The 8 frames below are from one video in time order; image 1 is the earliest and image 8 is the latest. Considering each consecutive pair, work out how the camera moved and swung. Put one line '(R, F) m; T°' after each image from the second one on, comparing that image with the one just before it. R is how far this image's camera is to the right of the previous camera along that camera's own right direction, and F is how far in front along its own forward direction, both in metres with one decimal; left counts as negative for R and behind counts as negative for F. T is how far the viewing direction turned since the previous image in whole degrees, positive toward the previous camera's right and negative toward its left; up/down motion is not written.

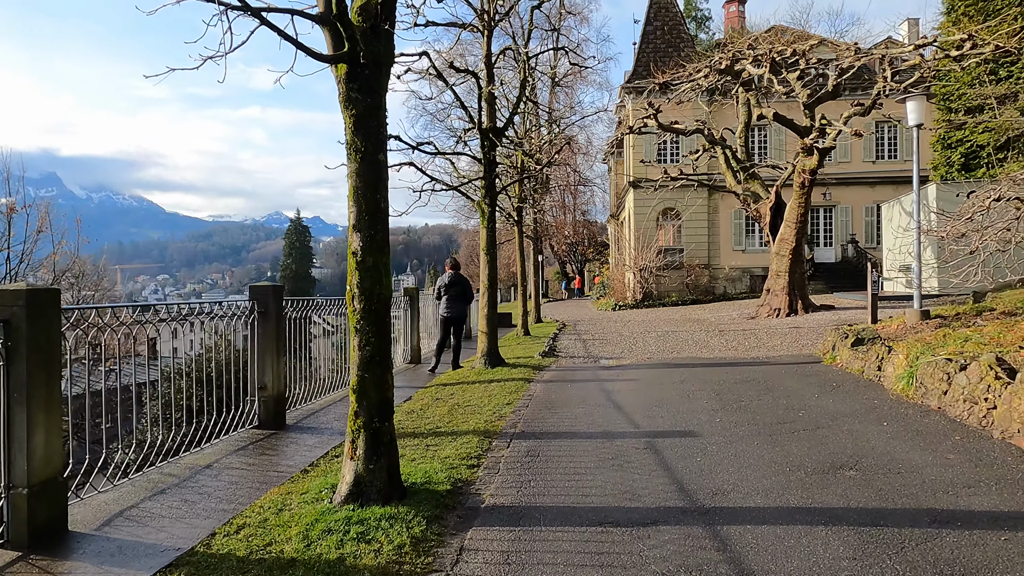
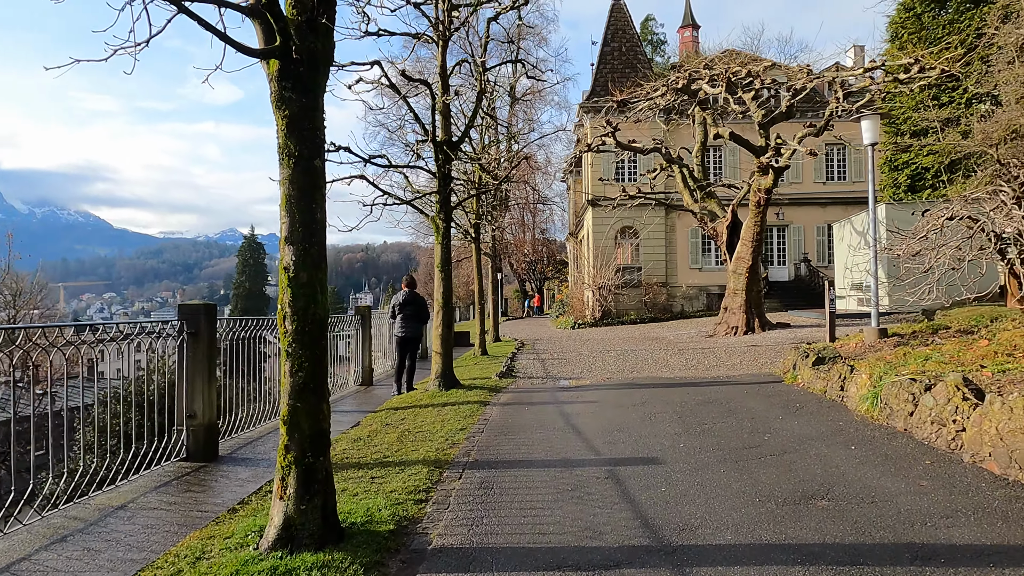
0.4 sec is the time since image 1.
(0.0, +0.3) m; +3°
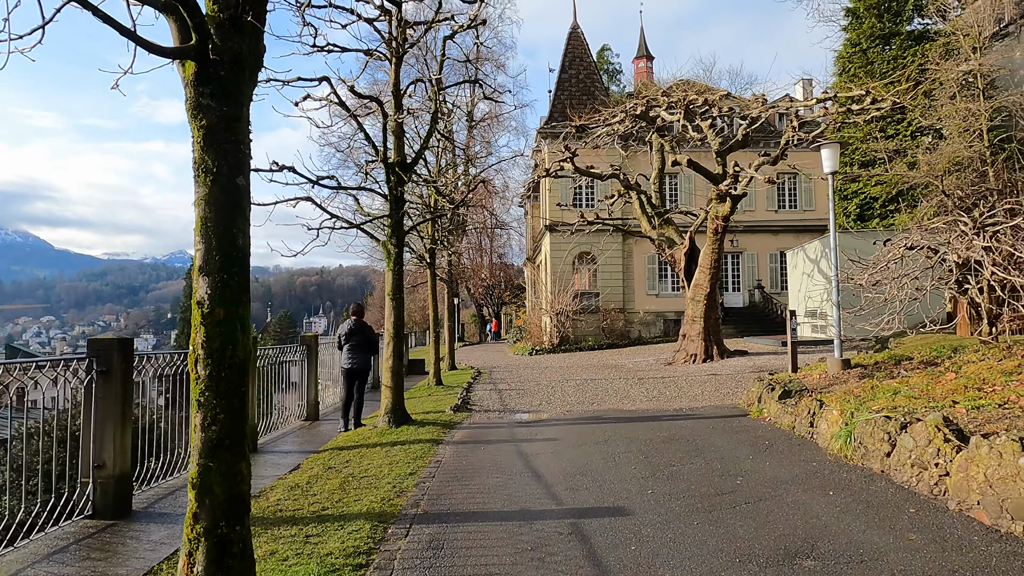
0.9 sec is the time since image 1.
(0.0, +0.4) m; +4°
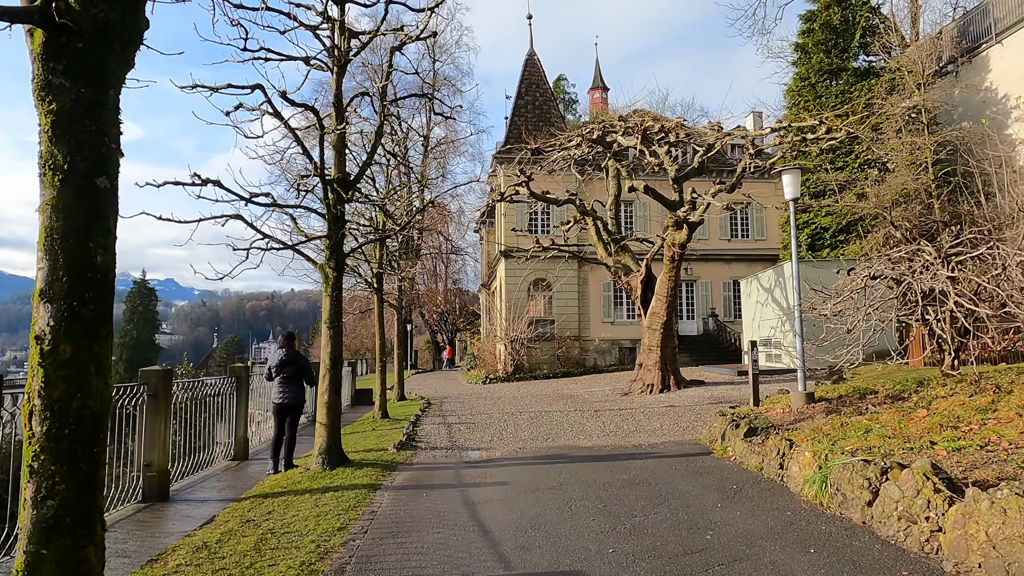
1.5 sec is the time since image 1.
(+0.1, +0.5) m; +4°
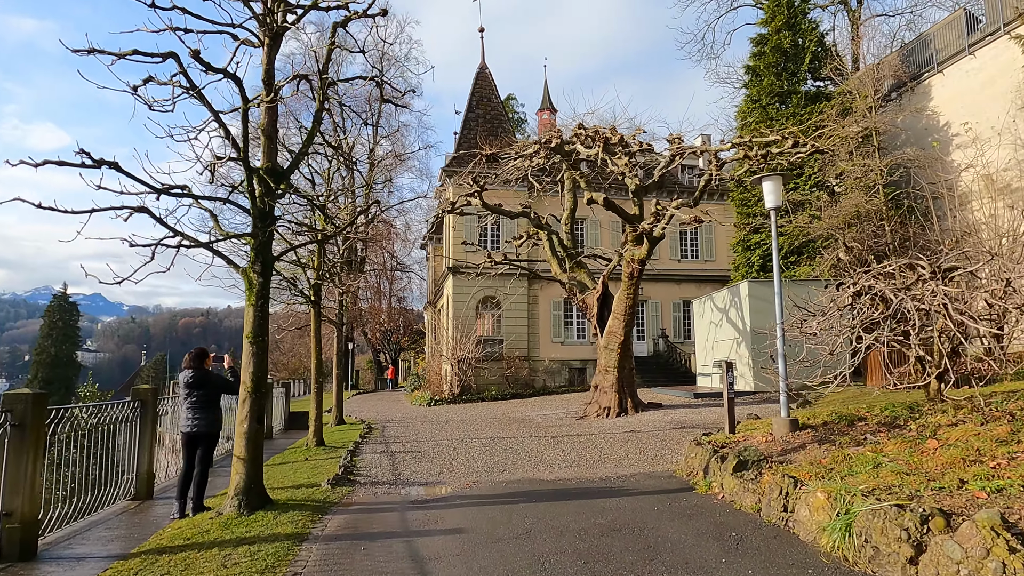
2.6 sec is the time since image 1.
(-0.1, +0.9) m; +5°
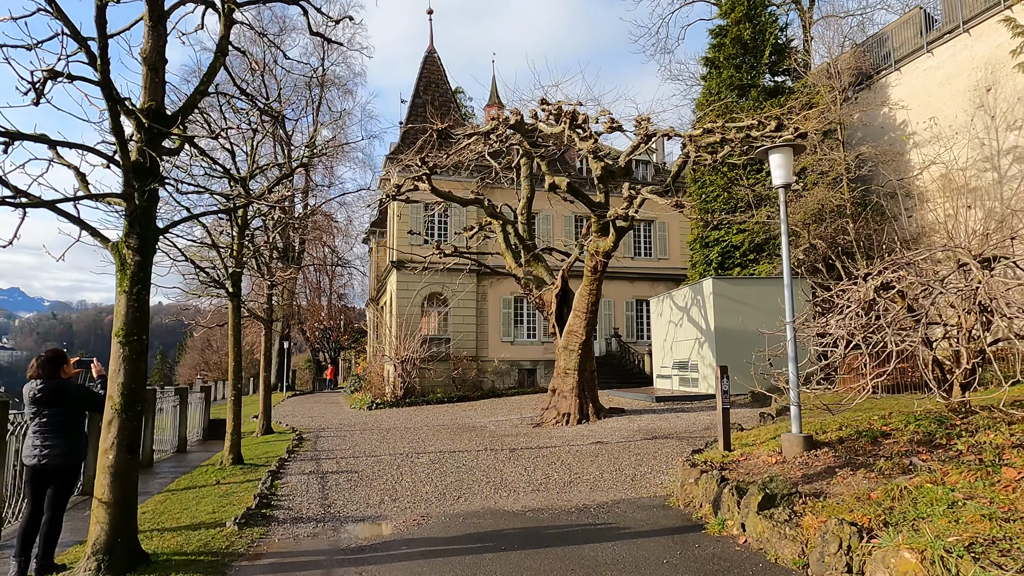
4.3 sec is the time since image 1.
(-0.1, +1.3) m; +5°
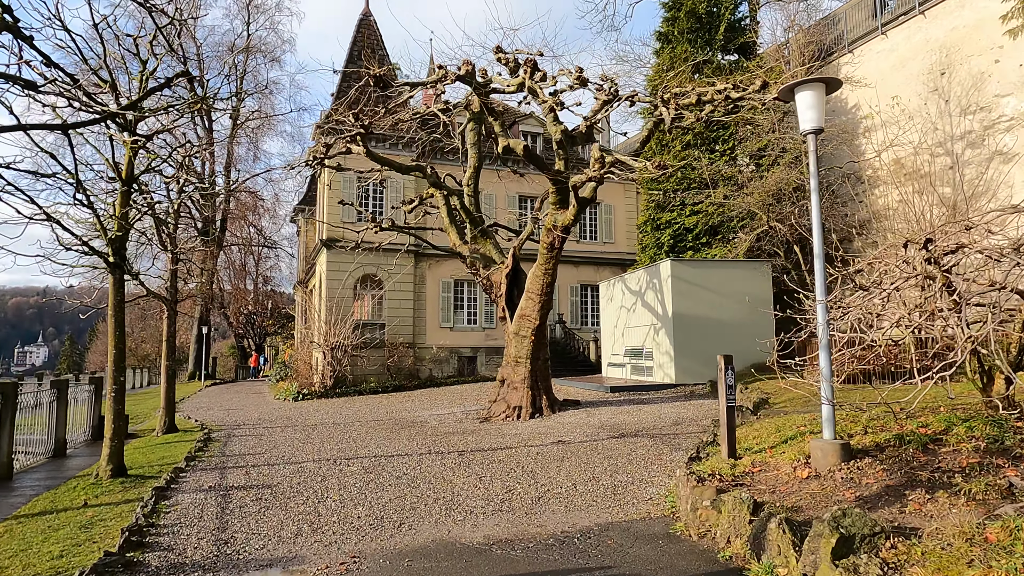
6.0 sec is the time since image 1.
(-0.2, +1.4) m; +6°
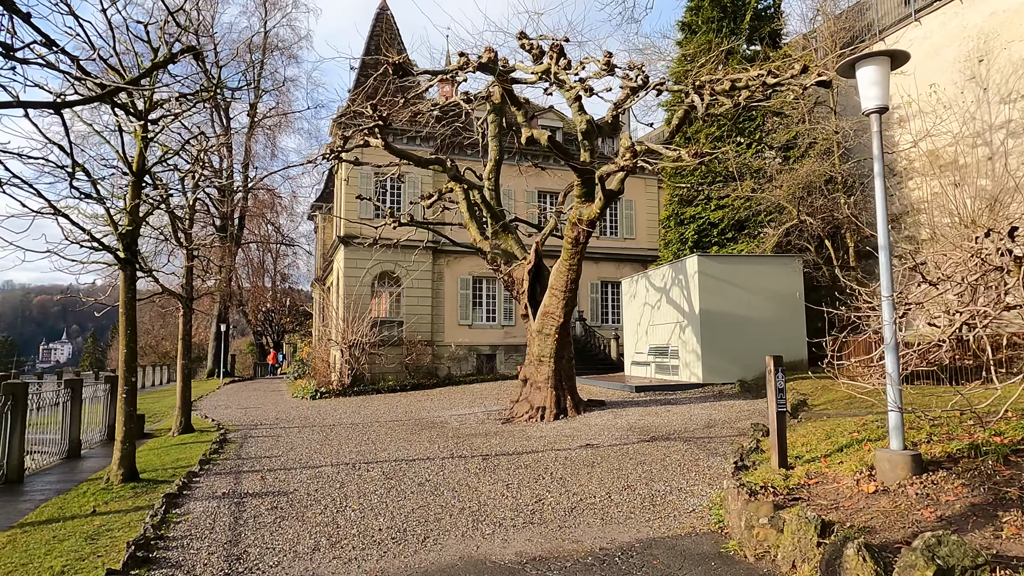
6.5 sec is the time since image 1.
(-0.1, +0.4) m; -1°
